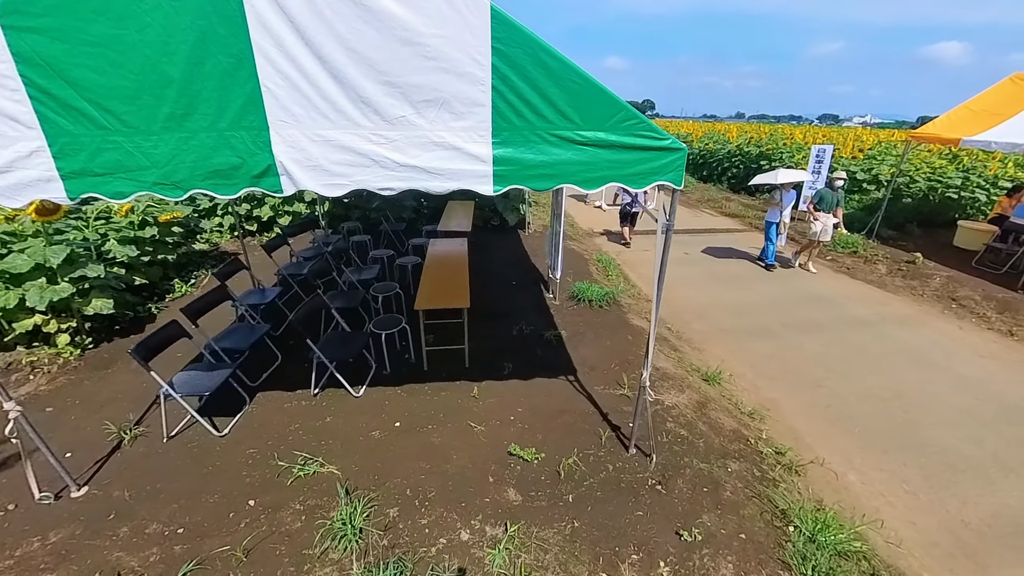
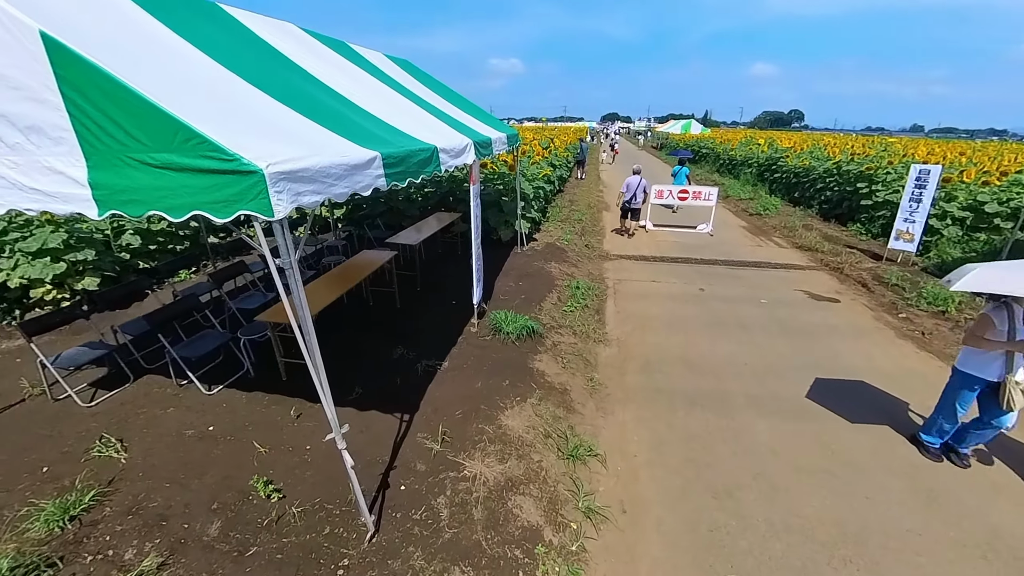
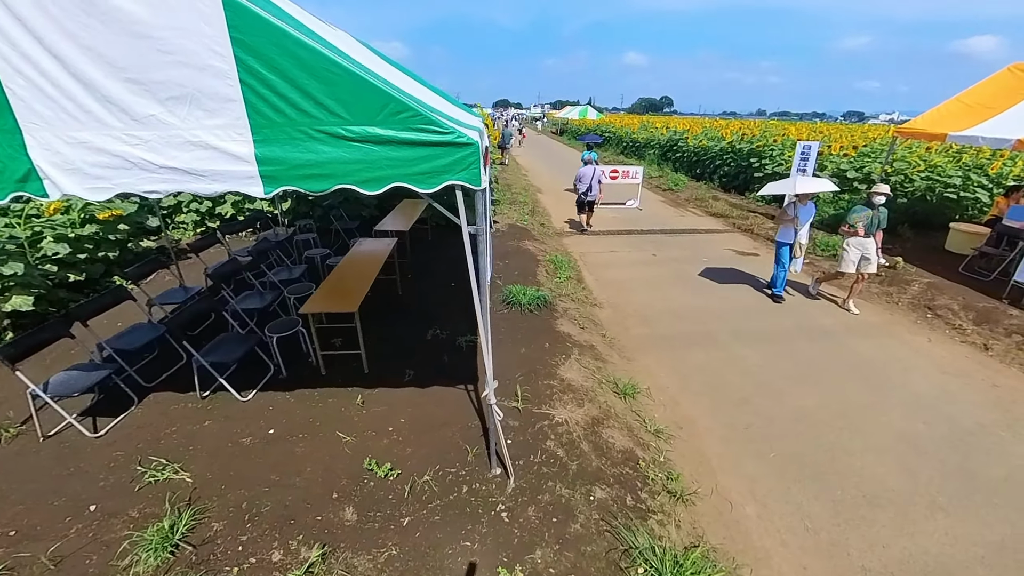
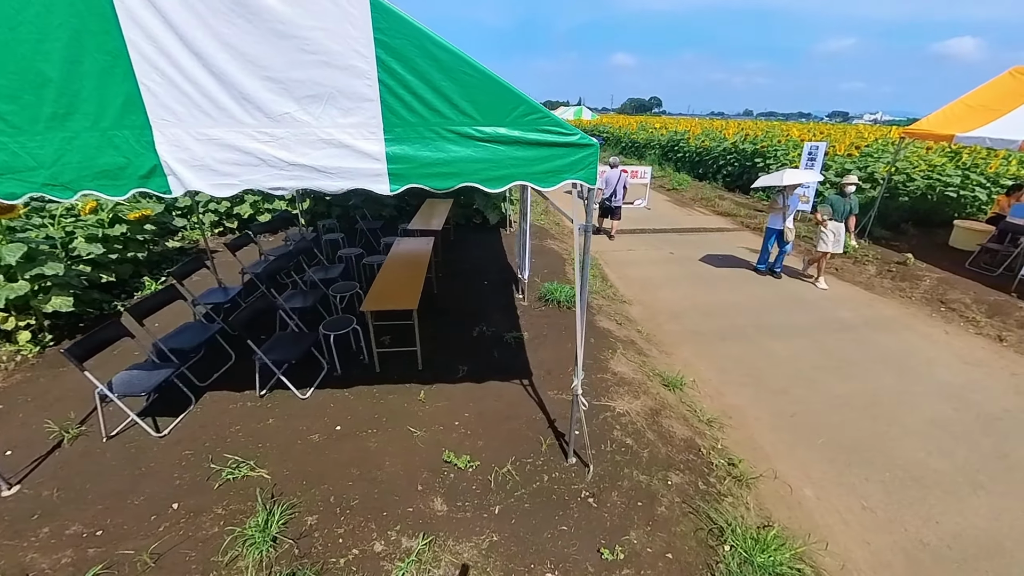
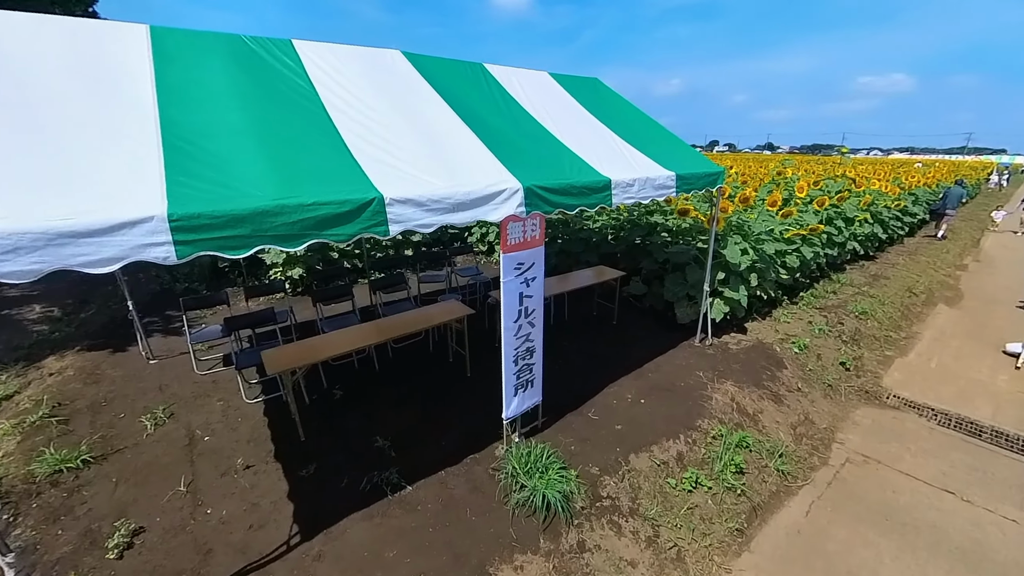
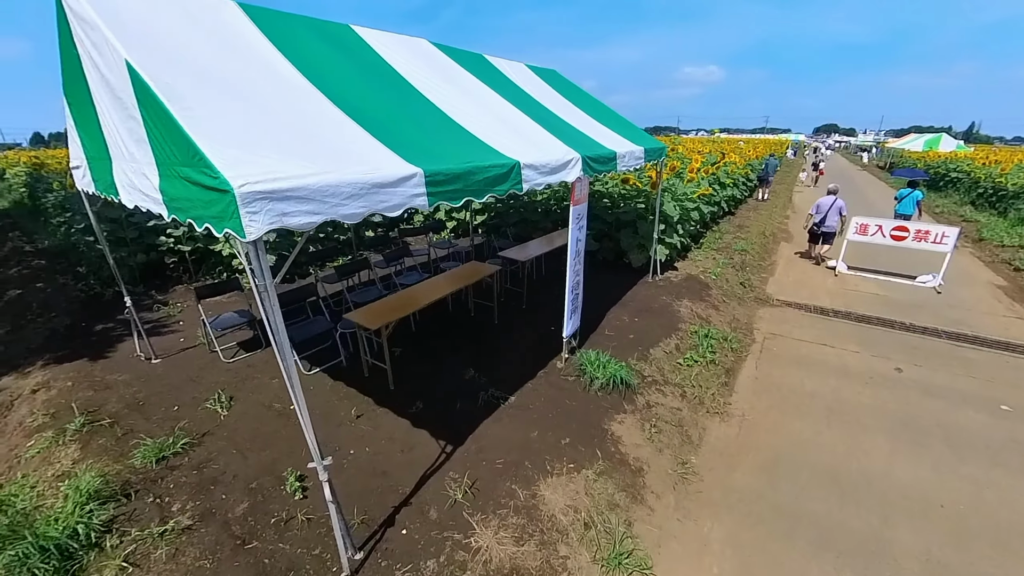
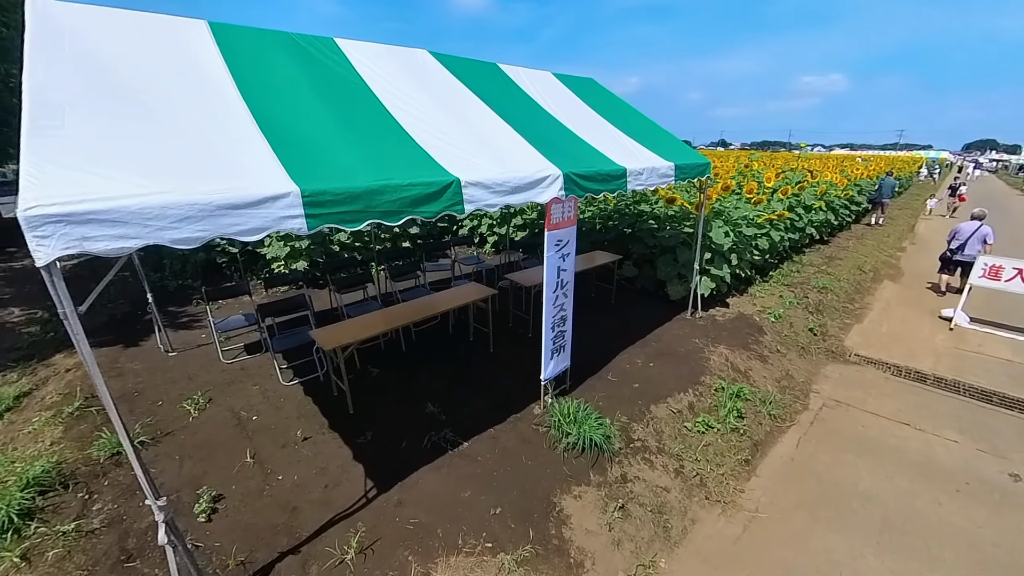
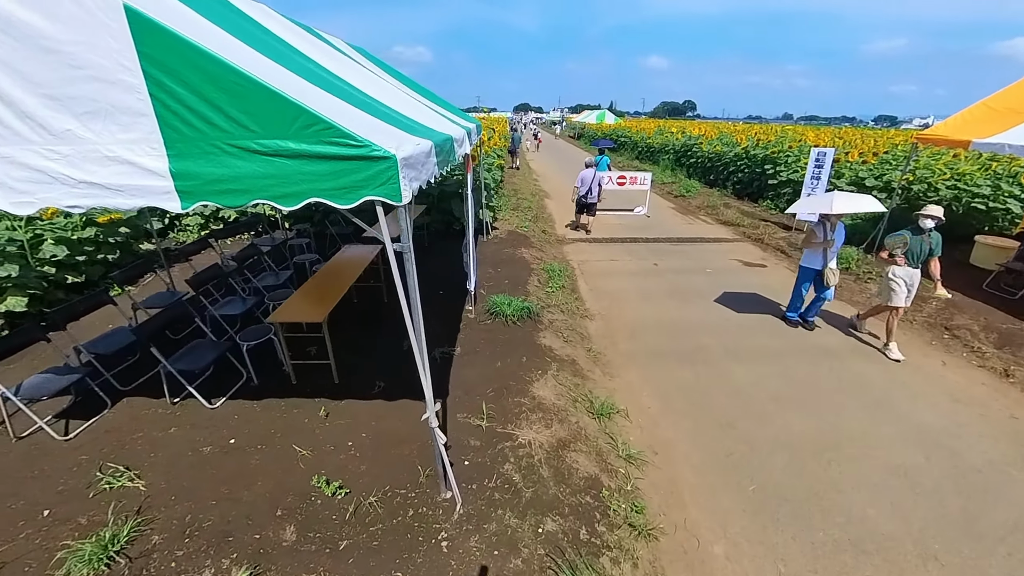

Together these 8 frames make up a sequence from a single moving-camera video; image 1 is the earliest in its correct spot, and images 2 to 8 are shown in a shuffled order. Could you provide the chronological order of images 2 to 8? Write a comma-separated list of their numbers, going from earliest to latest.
4, 3, 8, 2, 6, 7, 5
